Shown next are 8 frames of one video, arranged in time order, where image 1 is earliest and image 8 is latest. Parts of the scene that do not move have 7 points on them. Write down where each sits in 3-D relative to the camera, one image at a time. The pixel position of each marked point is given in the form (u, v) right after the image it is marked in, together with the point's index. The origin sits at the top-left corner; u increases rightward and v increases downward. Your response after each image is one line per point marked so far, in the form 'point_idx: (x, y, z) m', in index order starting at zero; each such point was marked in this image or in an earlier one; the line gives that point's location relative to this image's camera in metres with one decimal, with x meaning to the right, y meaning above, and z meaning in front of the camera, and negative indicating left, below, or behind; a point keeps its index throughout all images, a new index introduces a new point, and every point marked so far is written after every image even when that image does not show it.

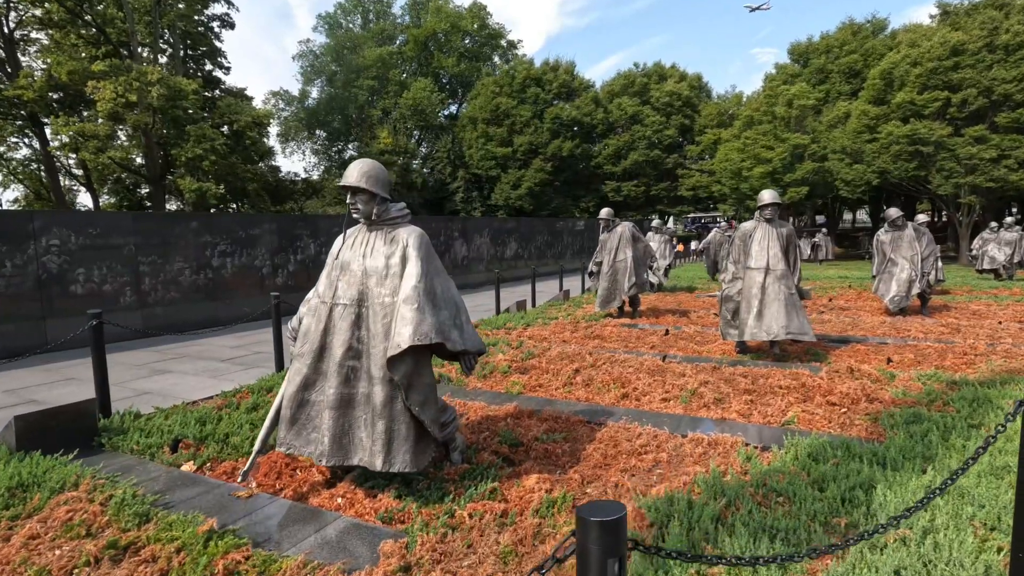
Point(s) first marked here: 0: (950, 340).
0: (+6.4, -0.8, +7.8) m
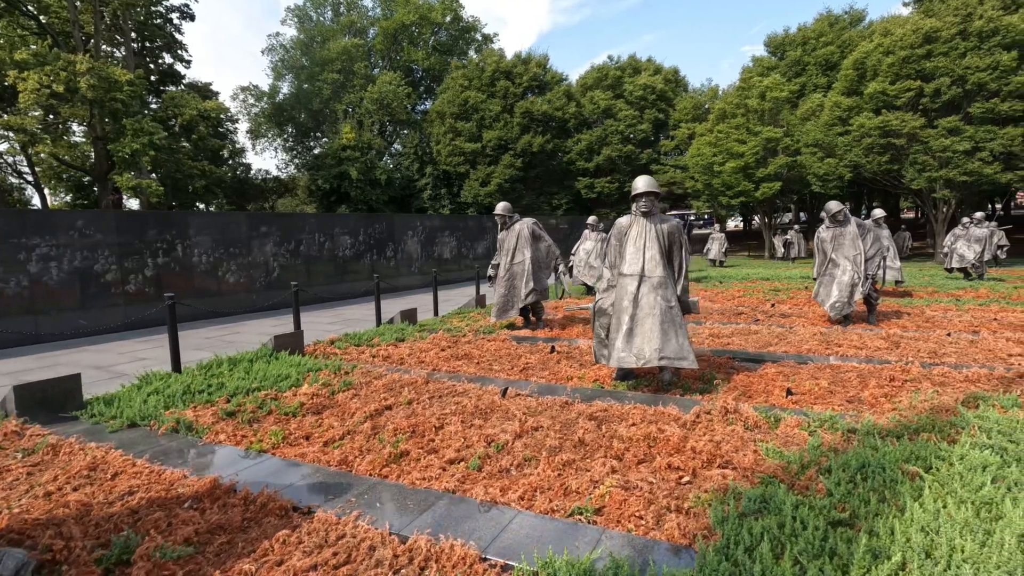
0: (+4.5, -0.9, +6.4) m
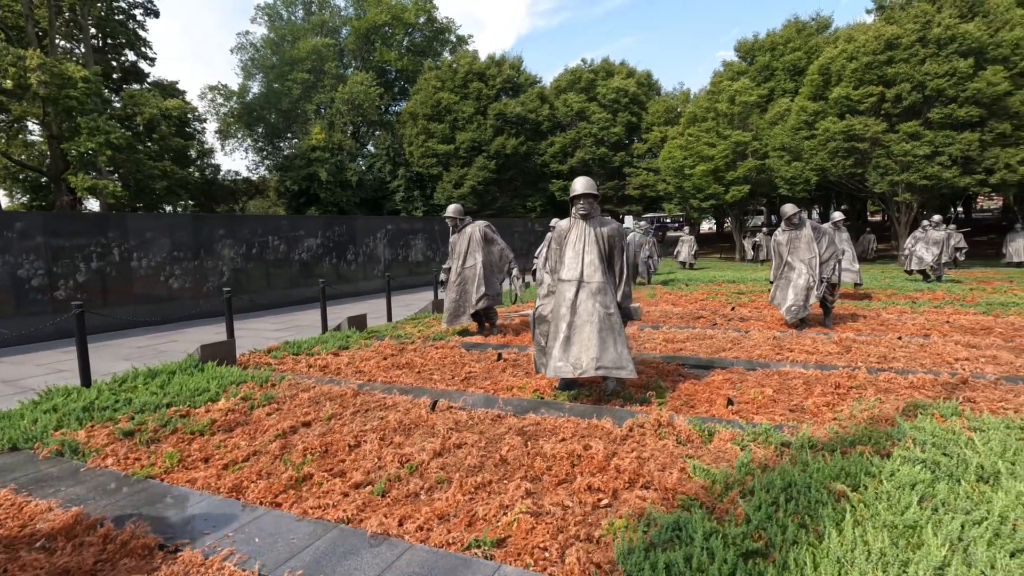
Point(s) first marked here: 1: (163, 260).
0: (+3.8, -0.9, +6.3) m
1: (-7.2, +0.6, +11.0) m
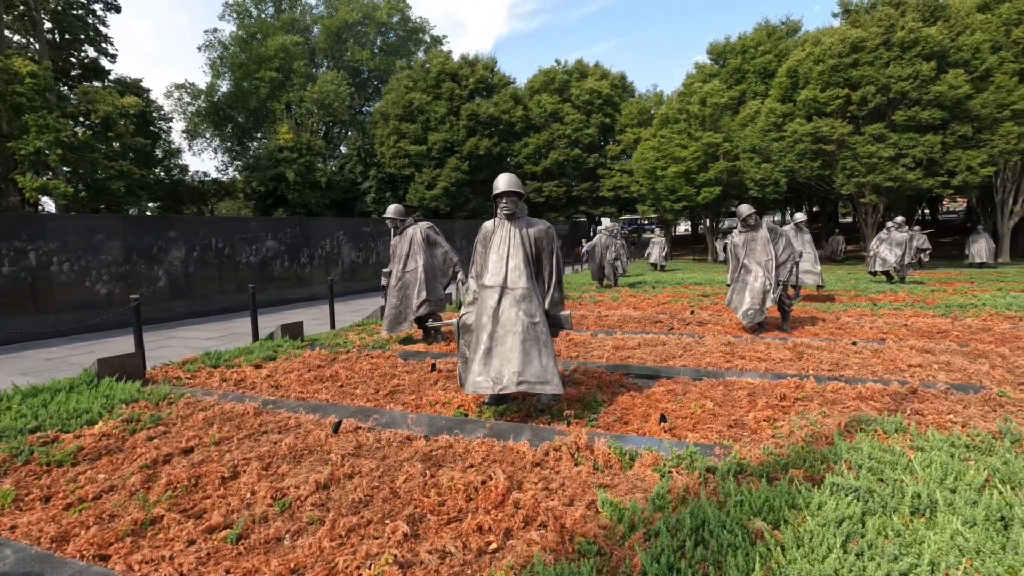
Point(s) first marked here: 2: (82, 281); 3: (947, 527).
0: (+3.0, -1.0, +6.0) m
1: (-8.2, +0.5, +10.3) m
2: (-8.2, +0.1, +10.2) m
3: (+2.1, -1.2, +2.6) m
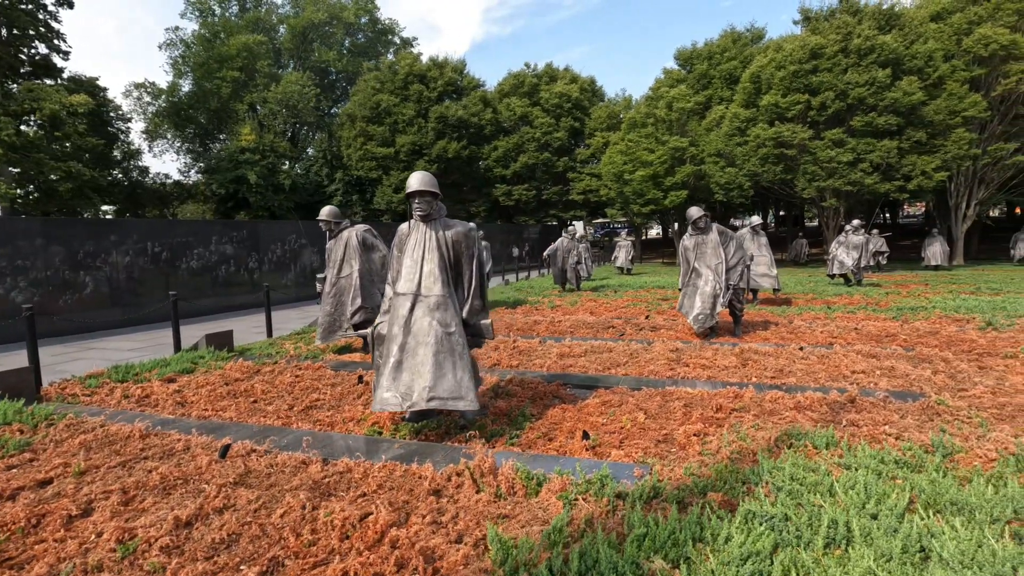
0: (+2.3, -1.0, +5.7) m
1: (-9.1, +0.3, +9.6) m
2: (-9.1, 0.0, +9.5) m
3: (+1.5, -1.2, +2.3) m
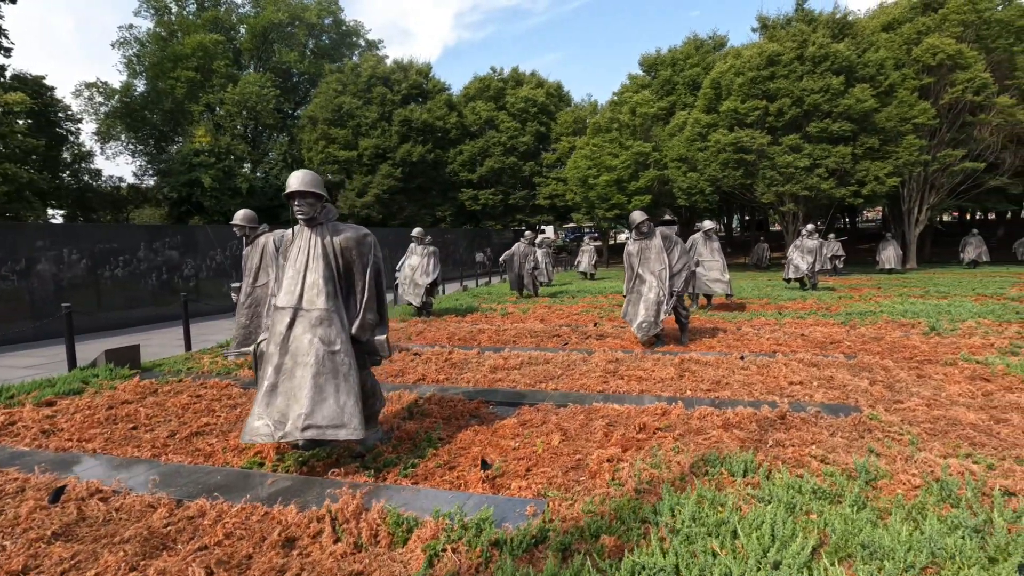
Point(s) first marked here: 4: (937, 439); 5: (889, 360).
0: (+1.4, -1.1, +5.4) m
1: (-10.1, +0.1, +8.7) m
2: (-10.1, -0.2, +8.6) m
3: (+0.8, -1.2, +1.9) m
4: (+3.2, -1.2, +4.0) m
5: (+4.9, -0.9, +7.0) m
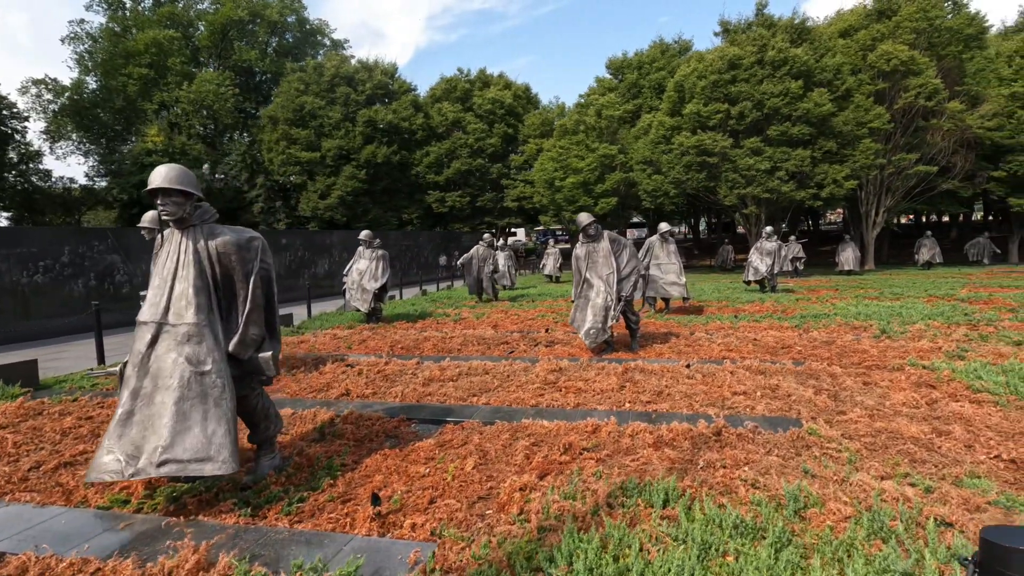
0: (+0.7, -1.2, +5.0) m
1: (-11.0, 0.0, +7.8) m
2: (-11.0, -0.3, +7.7) m
3: (+0.3, -1.3, +1.5) m
4: (+2.6, -1.2, +3.8) m
5: (+4.1, -1.0, +6.8) m
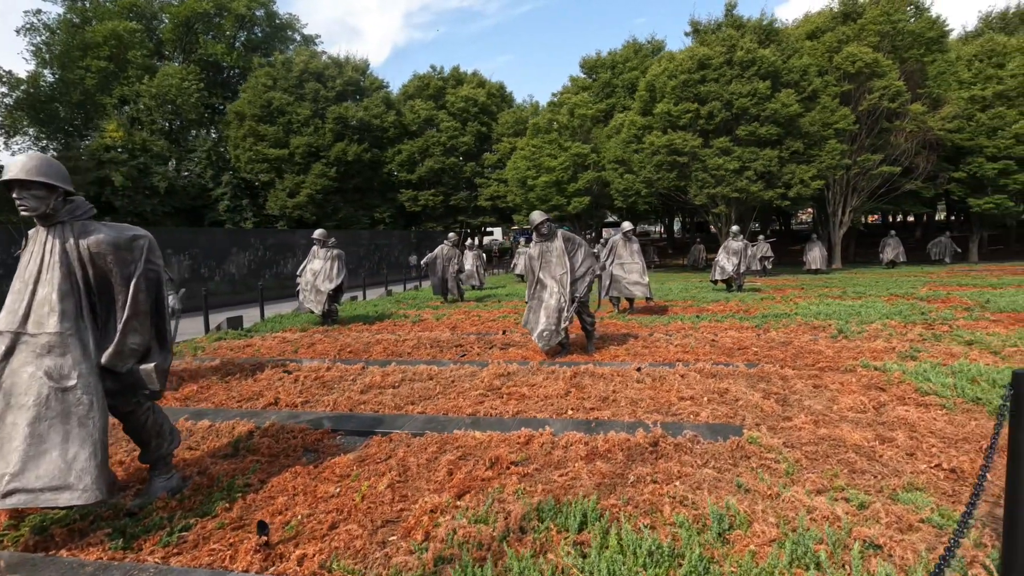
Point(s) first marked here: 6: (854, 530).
0: (+0.1, -1.2, +4.8) m
1: (-11.7, -0.1, +7.0) m
2: (-11.7, -0.4, +6.9) m
3: (-0.2, -1.3, +1.2) m
4: (+2.0, -1.2, +3.6) m
5: (+3.5, -1.0, +6.6) m
6: (+1.7, -1.2, +2.7) m
